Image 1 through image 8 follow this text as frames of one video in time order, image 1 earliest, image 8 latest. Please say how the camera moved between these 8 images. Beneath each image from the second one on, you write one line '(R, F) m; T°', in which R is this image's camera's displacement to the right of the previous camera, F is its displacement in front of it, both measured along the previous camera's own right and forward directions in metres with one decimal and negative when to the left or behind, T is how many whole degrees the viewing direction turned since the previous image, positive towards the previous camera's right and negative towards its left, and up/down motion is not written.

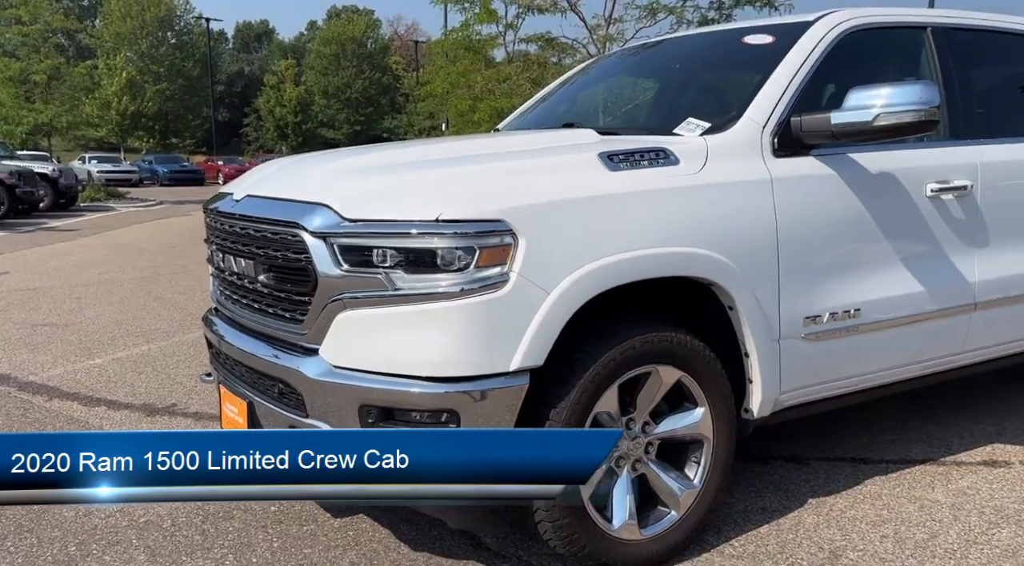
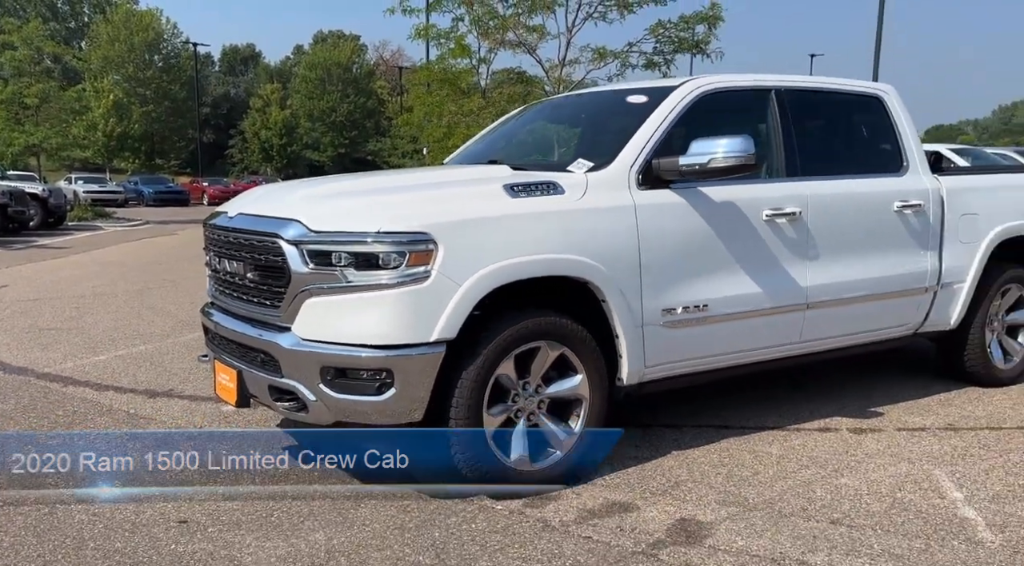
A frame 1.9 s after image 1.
(+0.3, -1.0) m; +1°
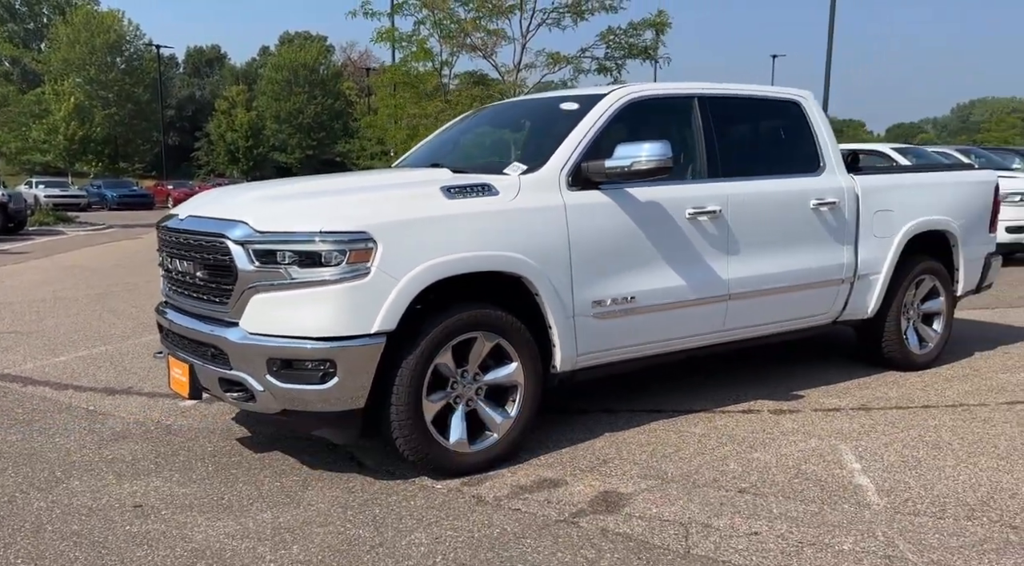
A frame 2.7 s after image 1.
(+0.2, -0.3) m; +2°
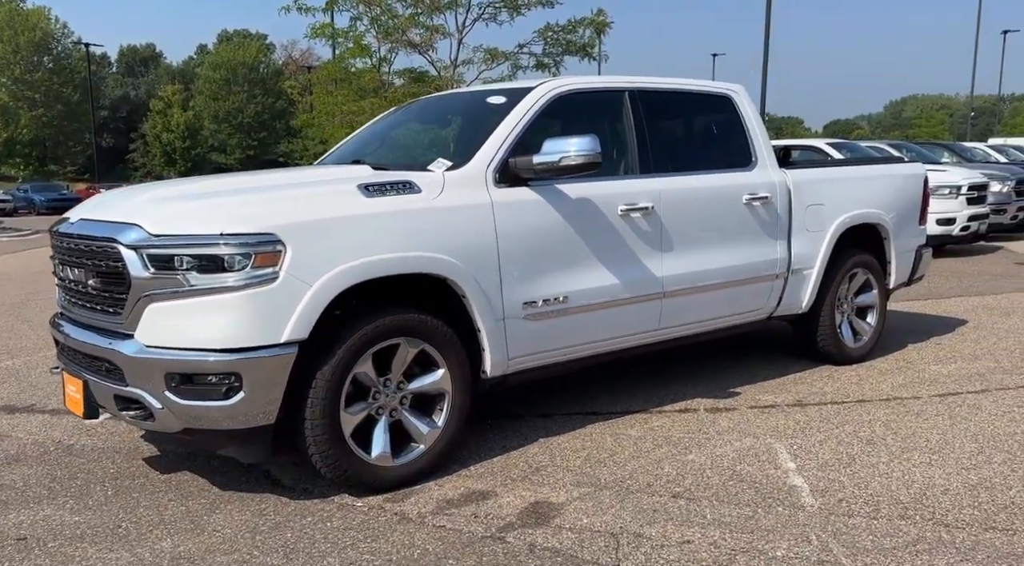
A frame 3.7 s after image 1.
(+0.1, +0.2) m; +3°
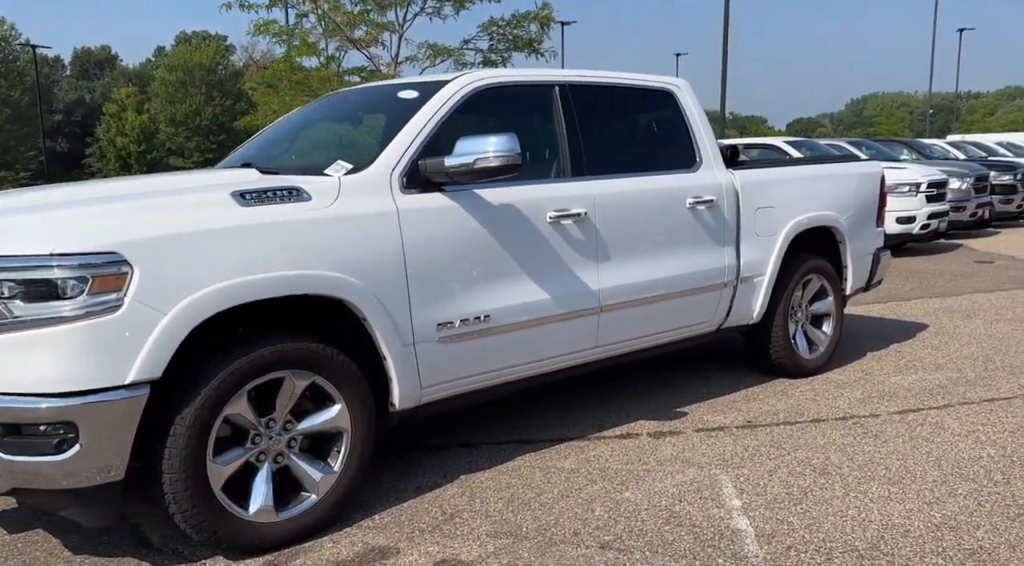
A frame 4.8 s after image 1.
(+0.3, +0.5) m; +2°
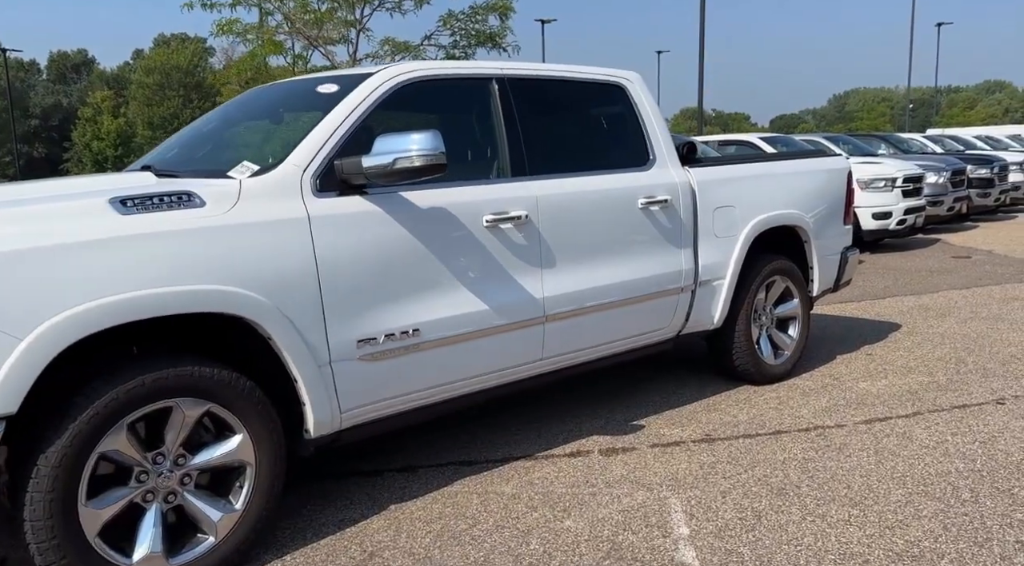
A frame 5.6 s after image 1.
(+0.2, +0.3) m; +1°
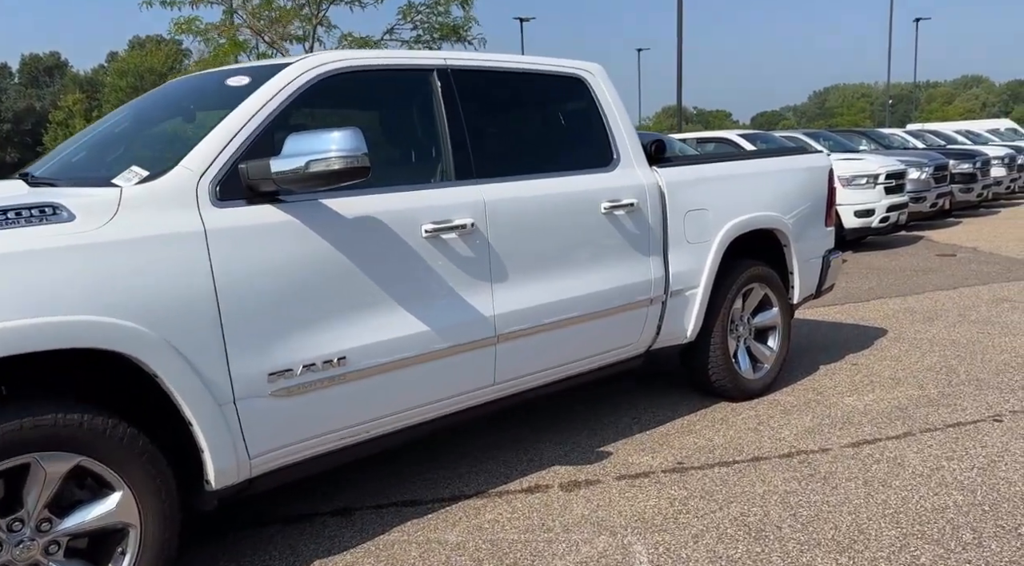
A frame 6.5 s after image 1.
(+0.2, +0.5) m; +1°
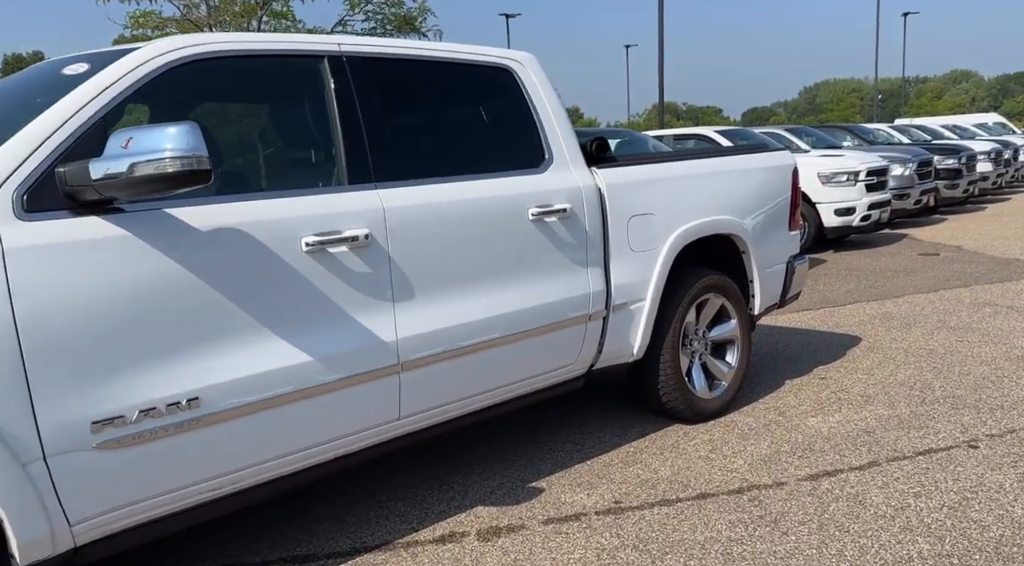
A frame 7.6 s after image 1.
(+0.3, +0.5) m; 0°
